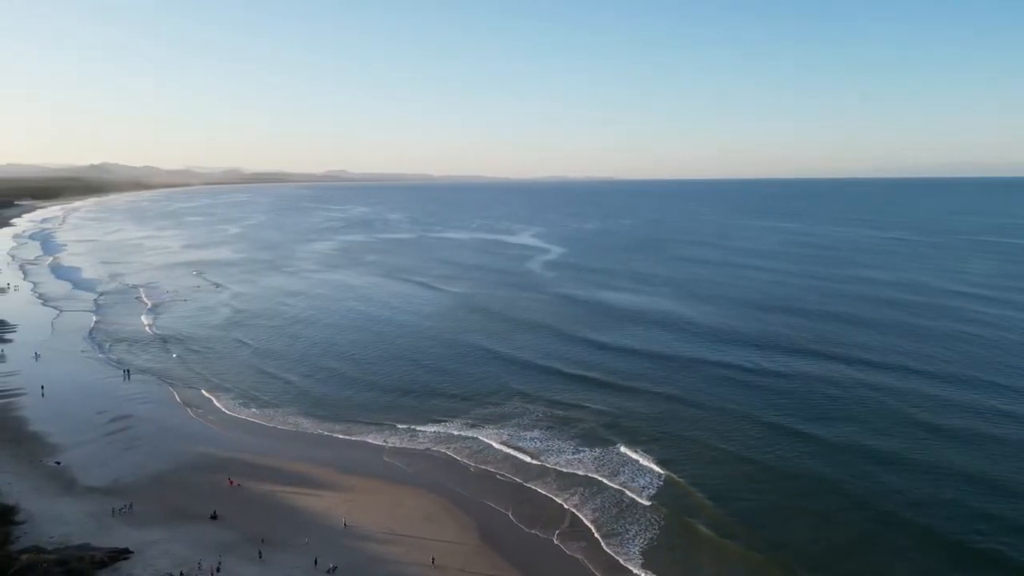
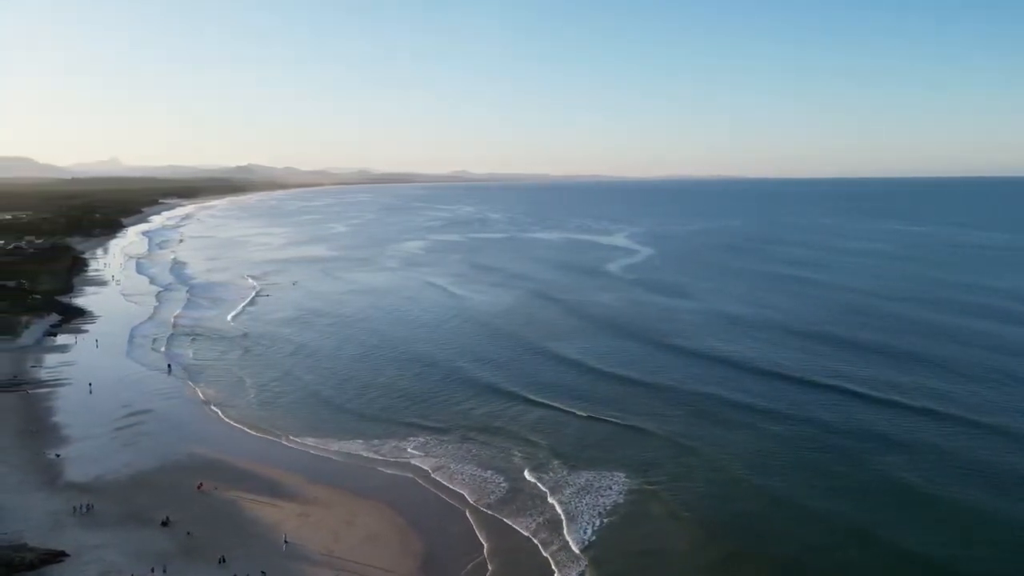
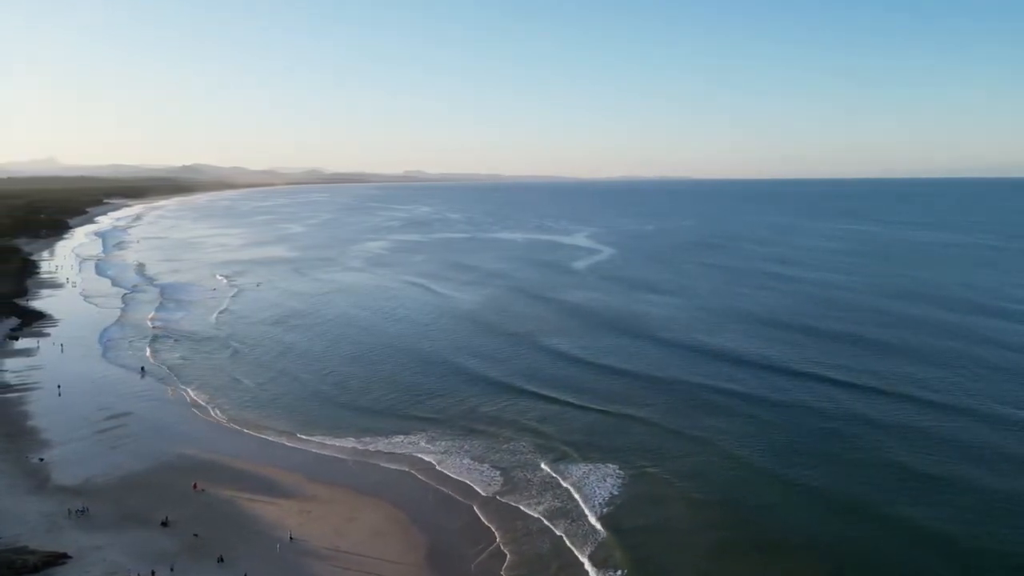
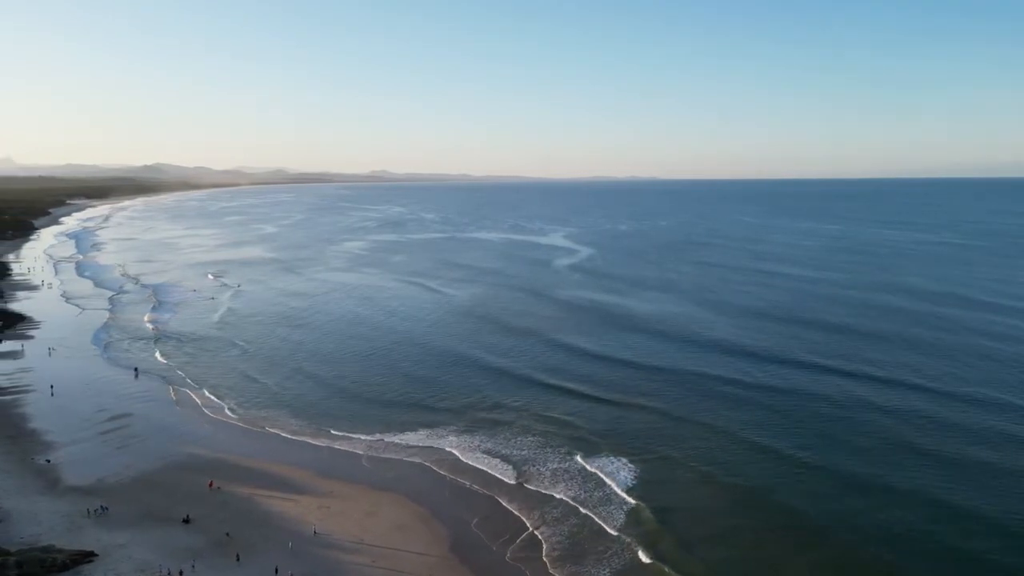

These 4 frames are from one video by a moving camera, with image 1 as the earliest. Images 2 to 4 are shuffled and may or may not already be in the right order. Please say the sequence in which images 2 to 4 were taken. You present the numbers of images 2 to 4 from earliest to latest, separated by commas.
4, 3, 2
